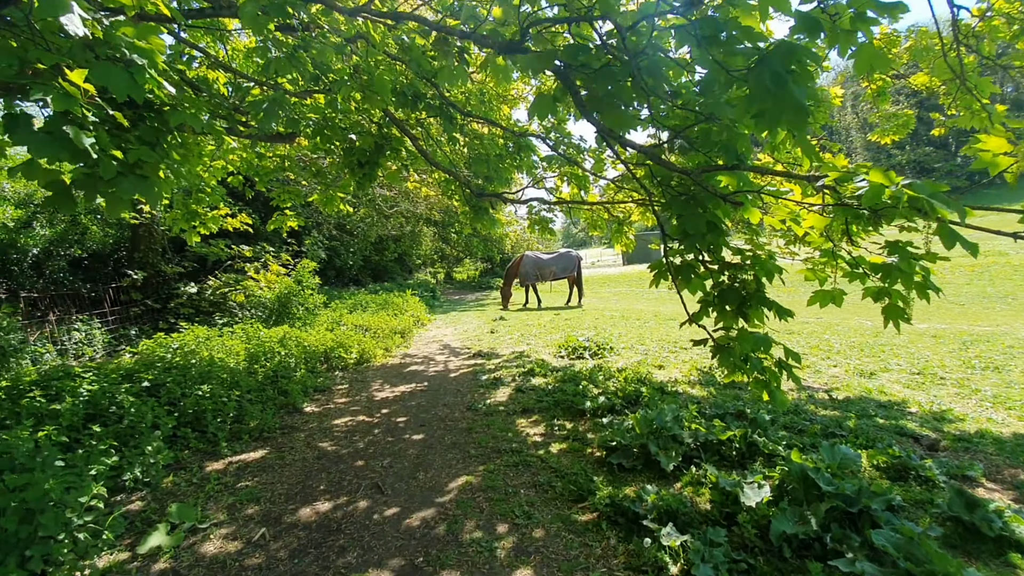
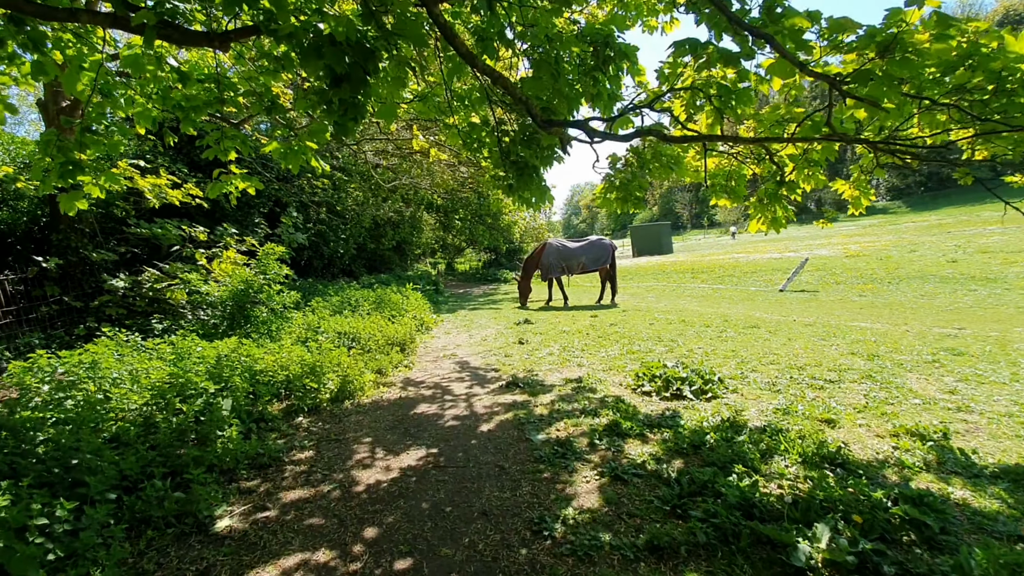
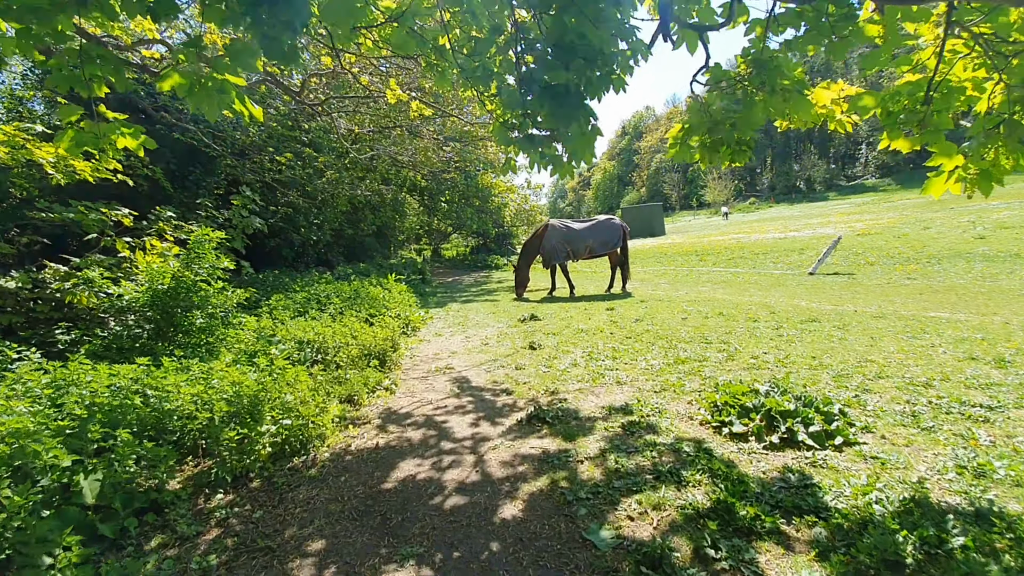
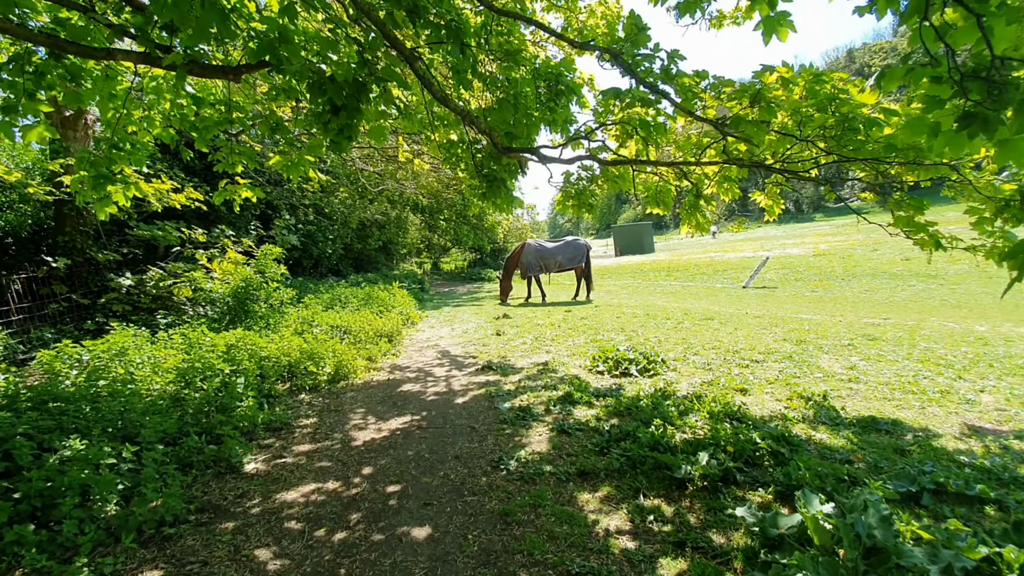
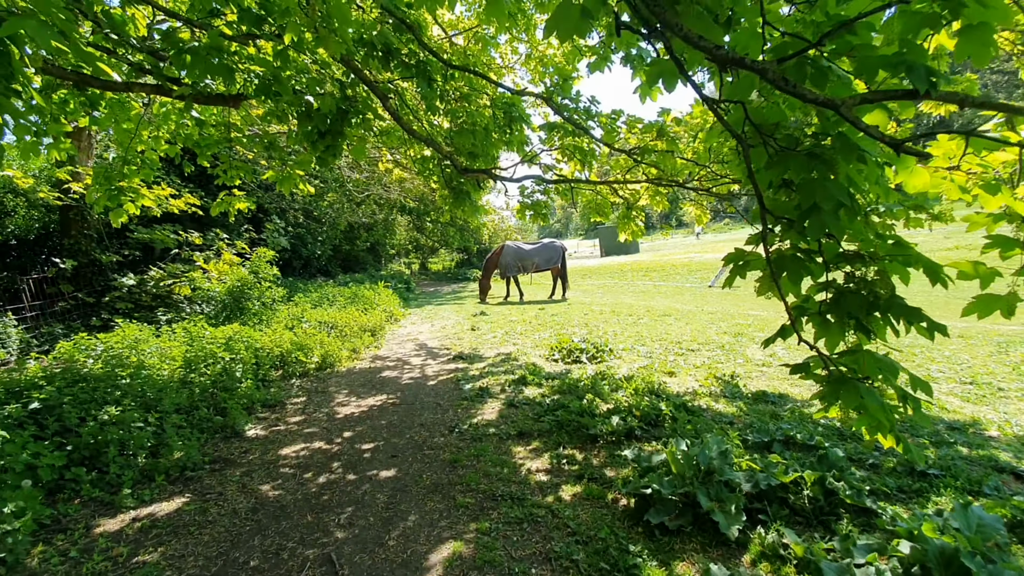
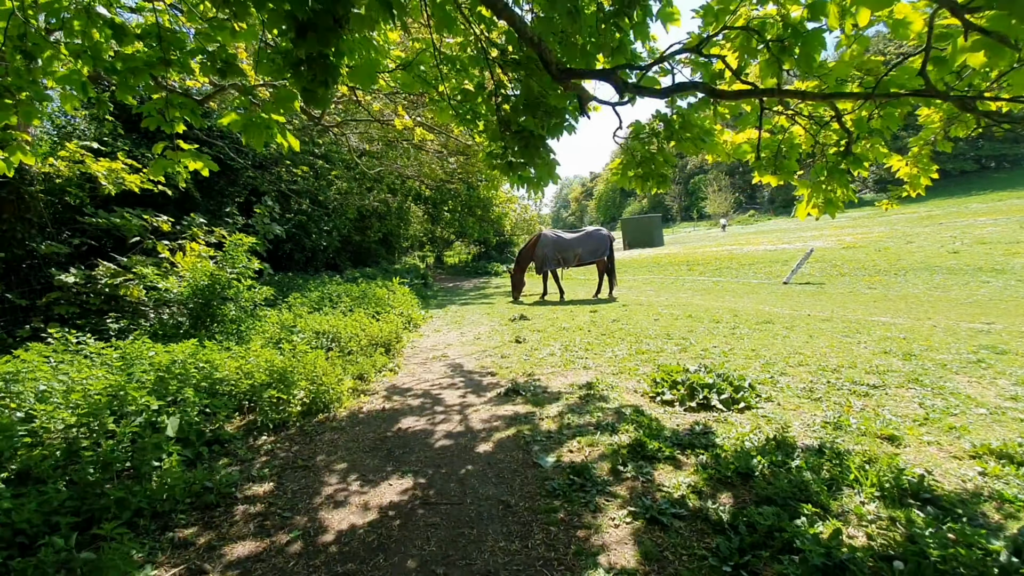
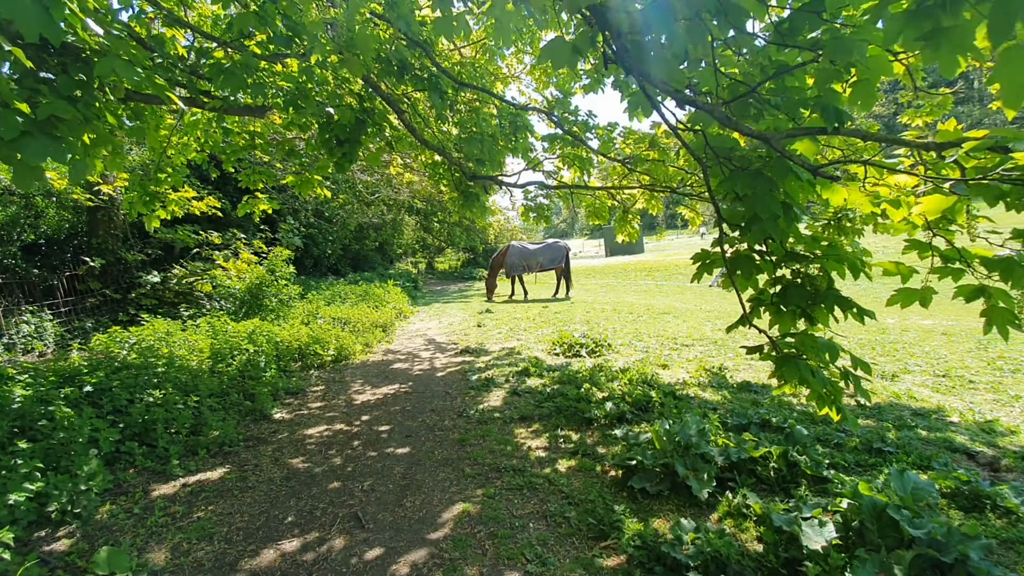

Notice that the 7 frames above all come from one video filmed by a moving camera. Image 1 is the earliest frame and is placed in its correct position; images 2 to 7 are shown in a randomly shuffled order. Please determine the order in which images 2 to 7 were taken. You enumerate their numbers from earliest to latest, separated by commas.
7, 5, 4, 2, 6, 3
